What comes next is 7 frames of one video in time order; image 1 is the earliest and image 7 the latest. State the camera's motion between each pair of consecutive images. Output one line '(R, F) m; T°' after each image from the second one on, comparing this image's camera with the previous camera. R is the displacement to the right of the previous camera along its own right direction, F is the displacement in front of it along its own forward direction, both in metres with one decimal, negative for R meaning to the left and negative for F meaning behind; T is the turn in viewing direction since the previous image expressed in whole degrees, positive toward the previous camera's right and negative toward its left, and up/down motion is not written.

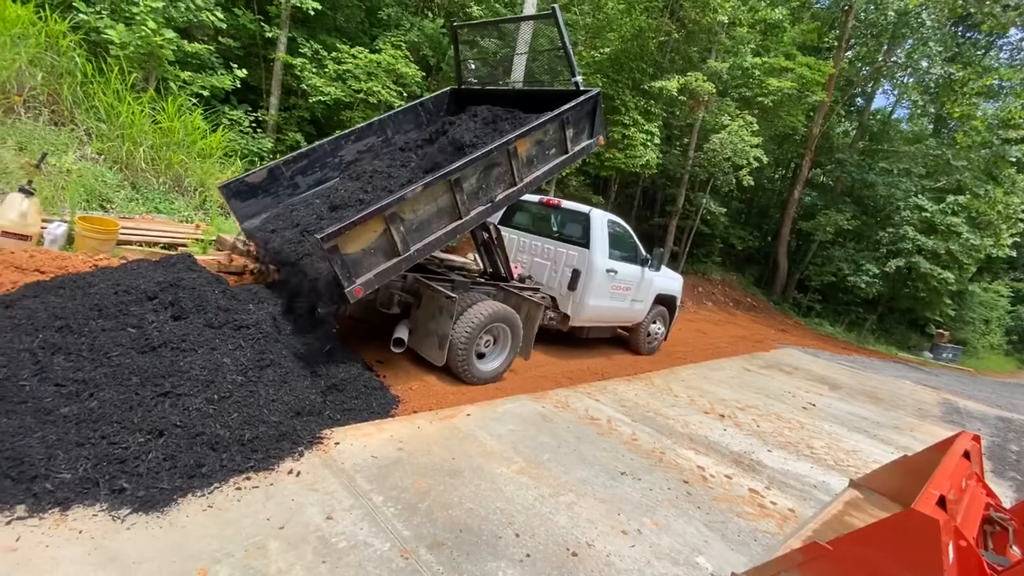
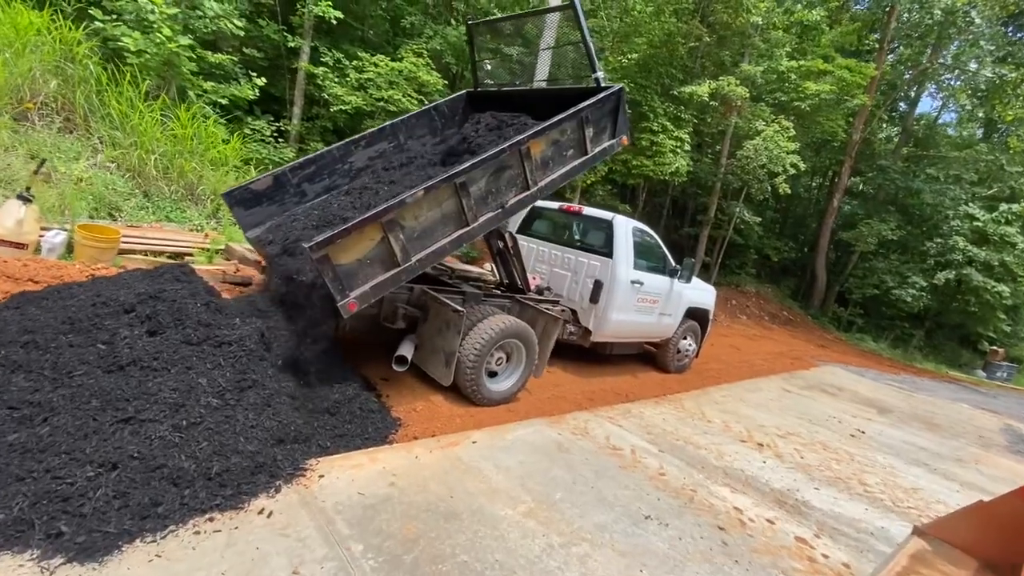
(+0.1, +0.4) m; -3°
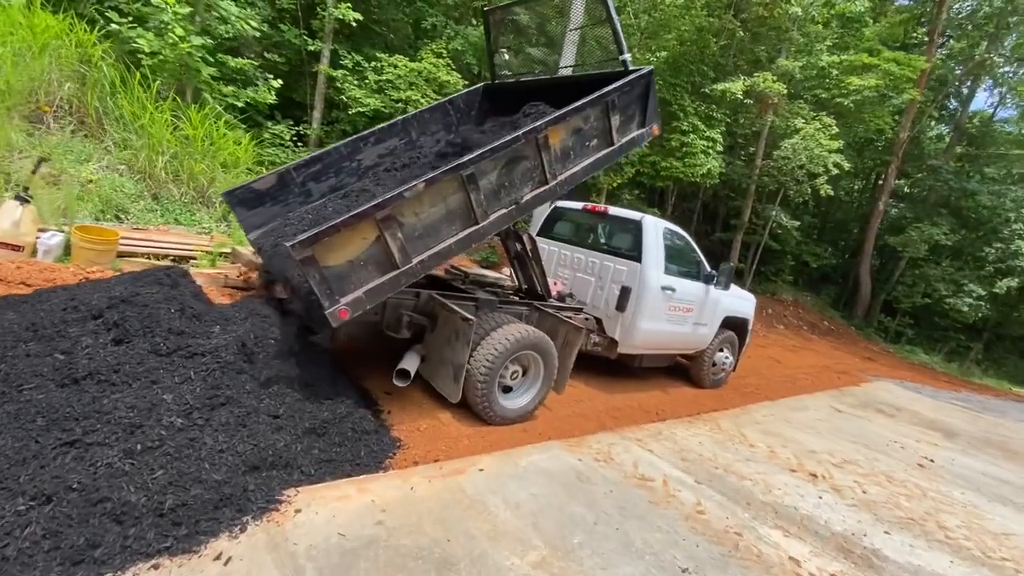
(+0.1, +0.5) m; -3°
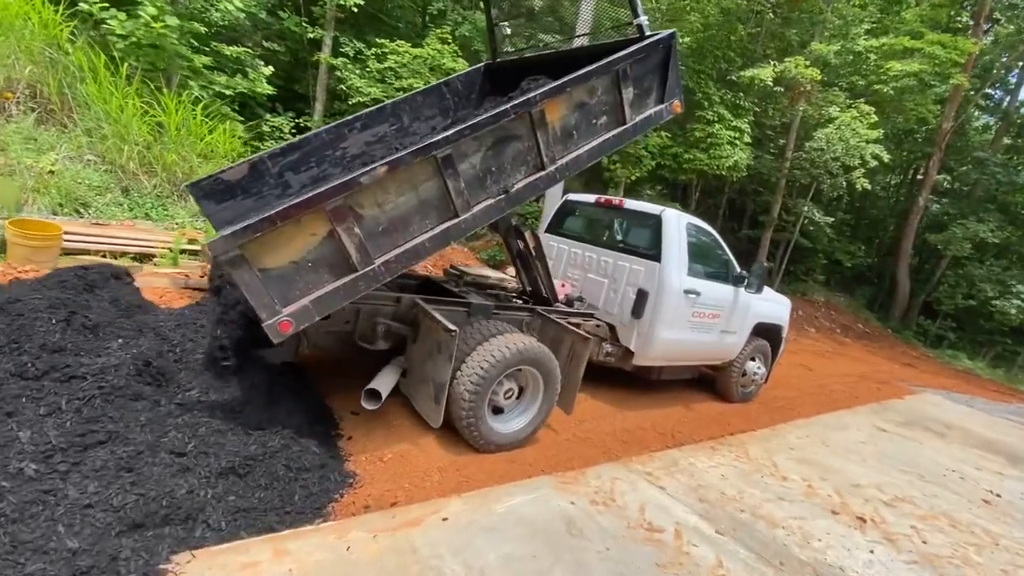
(+0.3, +0.7) m; -2°
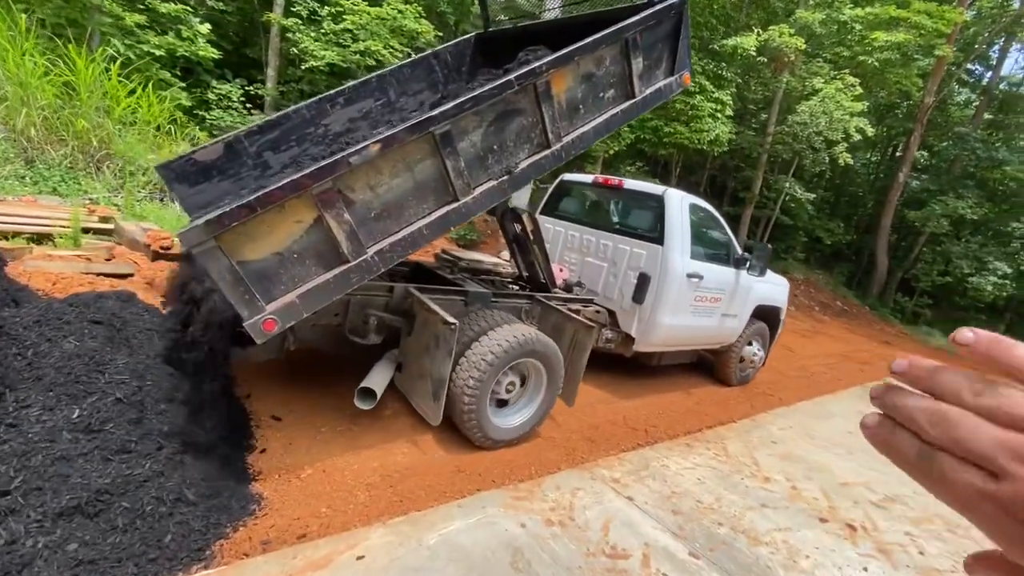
(+0.3, +0.5) m; +2°
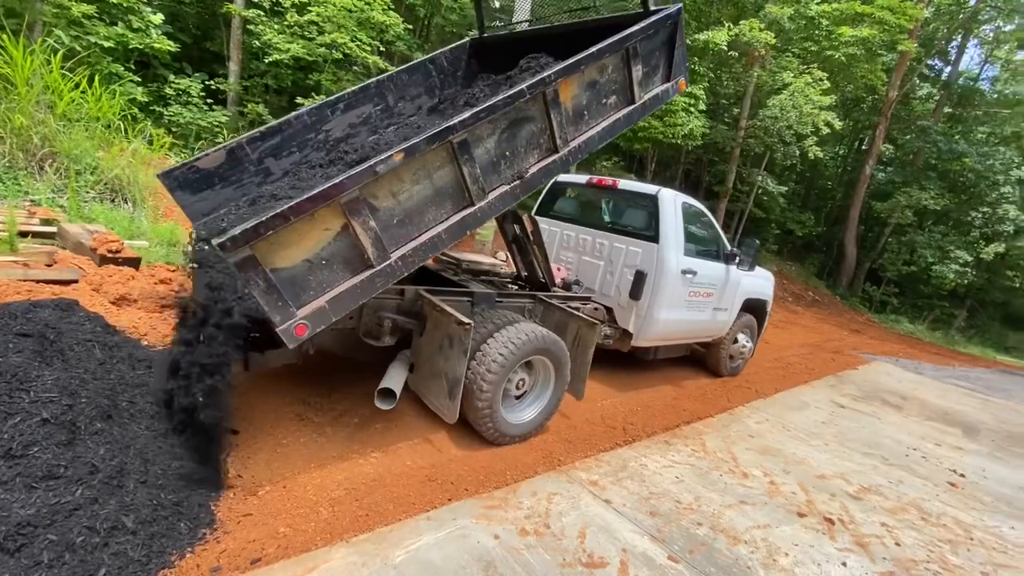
(+0.1, +0.1) m; +2°
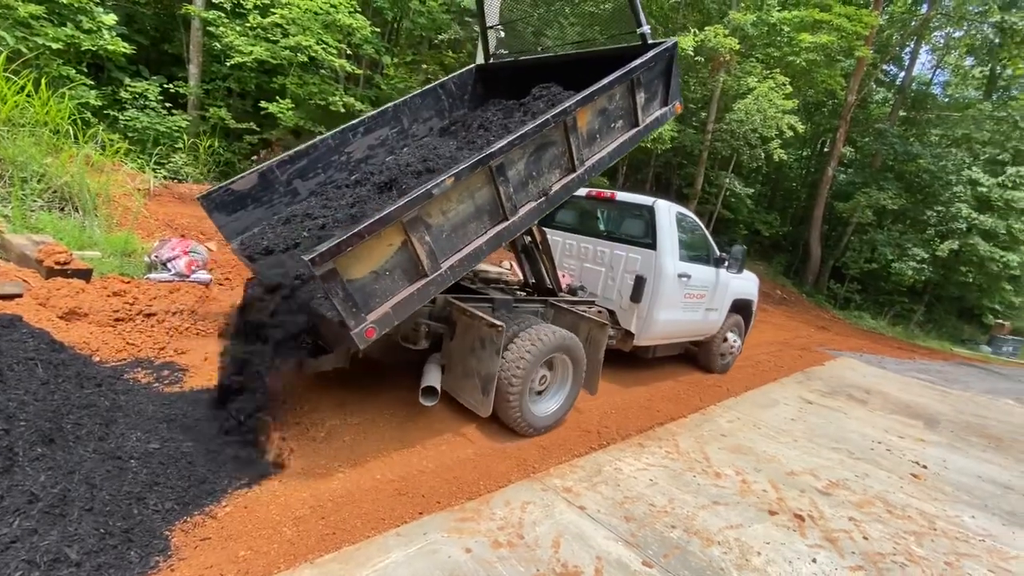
(0.0, 0.0) m; +3°
